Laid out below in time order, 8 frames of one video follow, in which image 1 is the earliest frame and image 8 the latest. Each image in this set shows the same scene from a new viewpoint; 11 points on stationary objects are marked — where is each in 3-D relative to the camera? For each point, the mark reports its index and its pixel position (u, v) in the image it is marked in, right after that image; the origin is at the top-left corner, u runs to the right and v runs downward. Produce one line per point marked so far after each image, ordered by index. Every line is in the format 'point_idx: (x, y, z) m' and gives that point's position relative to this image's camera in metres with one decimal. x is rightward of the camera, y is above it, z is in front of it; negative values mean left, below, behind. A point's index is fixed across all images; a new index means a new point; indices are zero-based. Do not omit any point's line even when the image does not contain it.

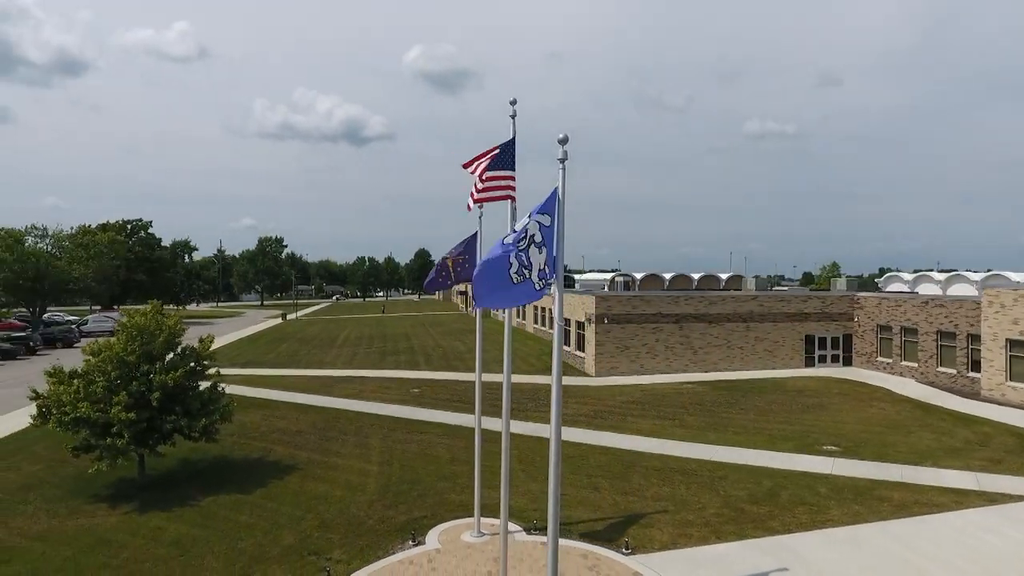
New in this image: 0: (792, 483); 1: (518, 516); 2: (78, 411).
0: (+6.3, -4.4, +14.3) m
1: (+0.1, -4.7, +13.1) m
2: (-9.5, -2.7, +13.9) m
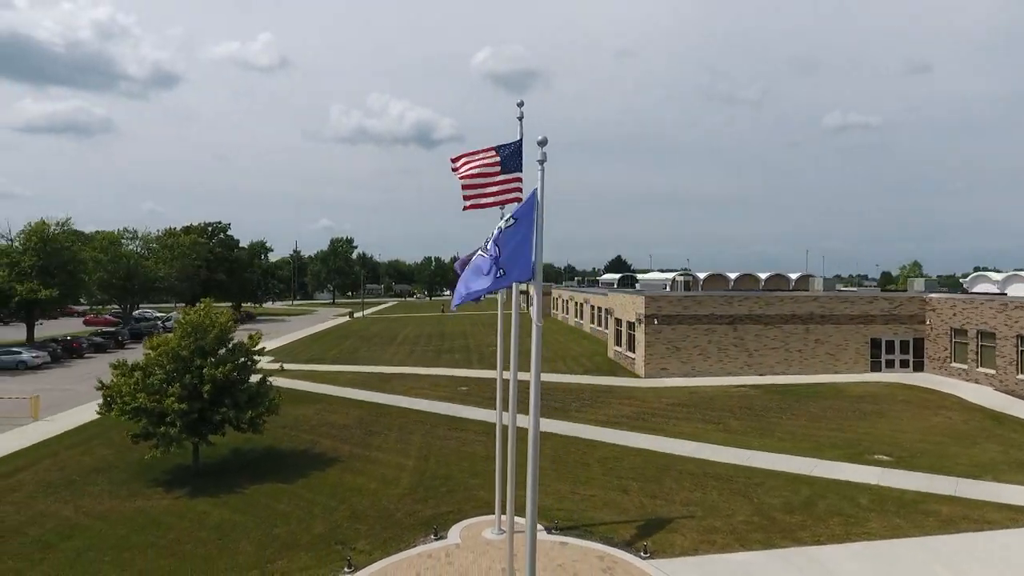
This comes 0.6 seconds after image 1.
0: (+6.9, -4.4, +13.7) m
1: (+0.6, -4.7, +13.2) m
2: (-8.9, -2.7, +15.0) m
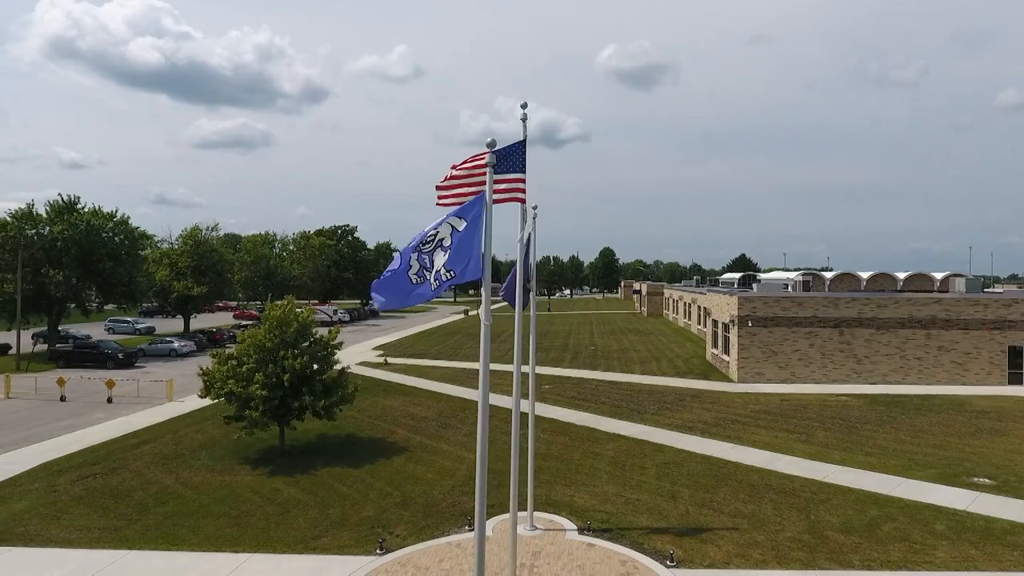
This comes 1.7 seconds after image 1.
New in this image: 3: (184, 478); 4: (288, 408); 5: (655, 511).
0: (+7.6, -4.5, +12.4) m
1: (+1.4, -4.7, +13.1) m
2: (-7.5, -2.6, +16.8) m
3: (-8.4, -4.8, +16.2) m
4: (-6.1, -3.2, +17.2) m
5: (+3.0, -4.7, +13.2) m
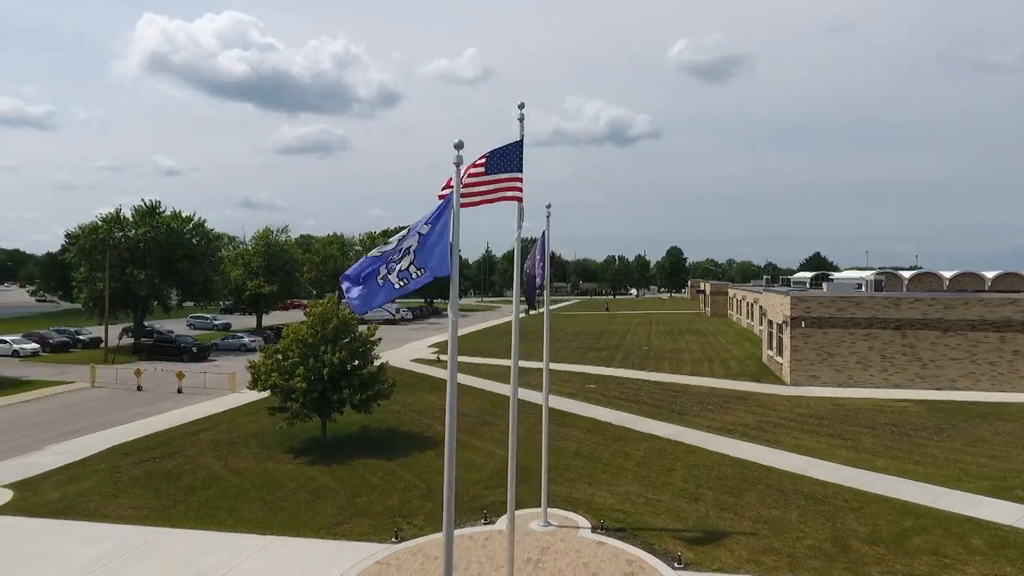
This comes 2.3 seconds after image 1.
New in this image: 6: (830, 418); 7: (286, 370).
0: (+7.9, -4.4, +11.7) m
1: (+1.7, -4.7, +13.1) m
2: (-6.7, -2.5, +17.8) m
3: (-7.6, -4.8, +17.2) m
4: (-5.2, -3.2, +18.0) m
5: (+3.3, -4.6, +13.1) m
6: (+10.0, -4.1, +19.9) m
7: (-6.4, -2.3, +17.9) m
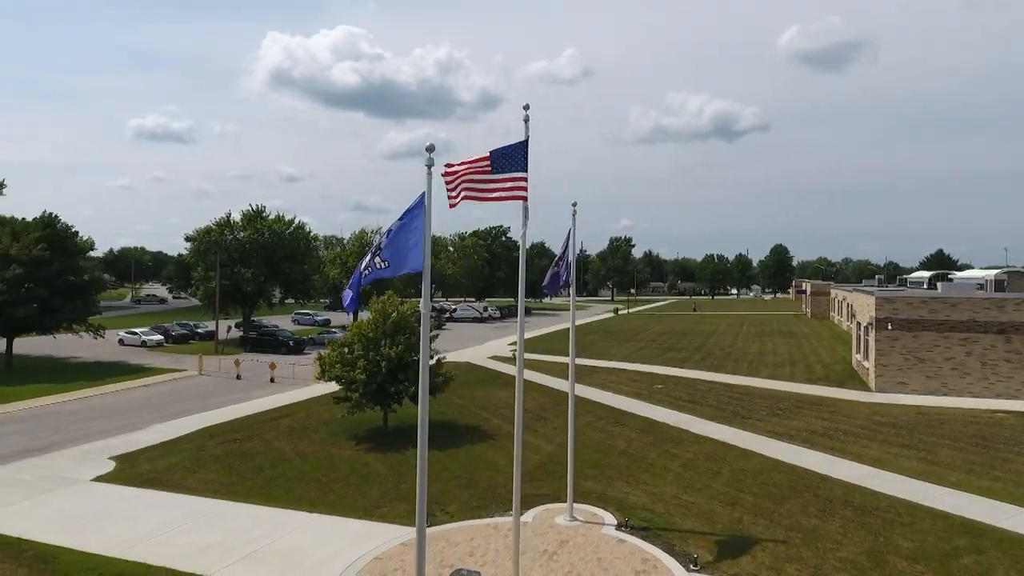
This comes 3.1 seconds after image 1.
0: (+8.1, -4.4, +10.7) m
1: (+2.3, -4.6, +13.1) m
2: (-5.3, -2.5, +19.0) m
3: (-6.3, -4.7, +18.6) m
4: (-3.8, -3.1, +19.0) m
5: (+3.9, -4.6, +12.8) m
6: (+11.6, -4.1, +18.5) m
7: (-4.9, -2.2, +19.1) m
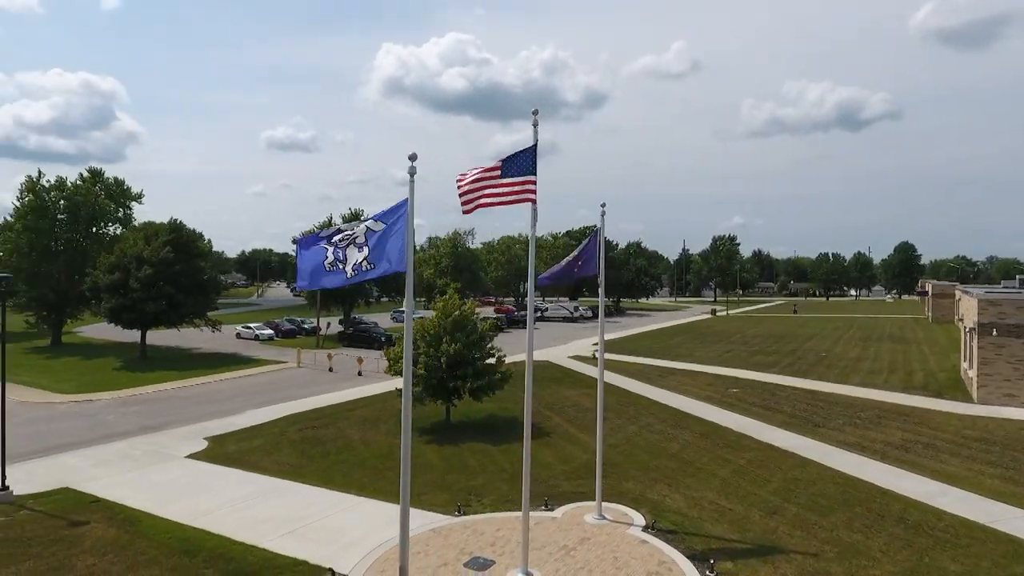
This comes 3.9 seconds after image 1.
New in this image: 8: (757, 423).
0: (+8.3, -4.4, +9.6) m
1: (+3.0, -4.6, +13.0) m
2: (-3.5, -2.4, +20.1) m
3: (-4.6, -4.7, +19.9) m
4: (-2.1, -3.1, +19.8) m
5: (+4.4, -4.6, +12.4) m
6: (+13.0, -4.1, +16.7) m
7: (-3.2, -2.2, +20.1) m
8: (+7.7, -4.2, +19.9) m
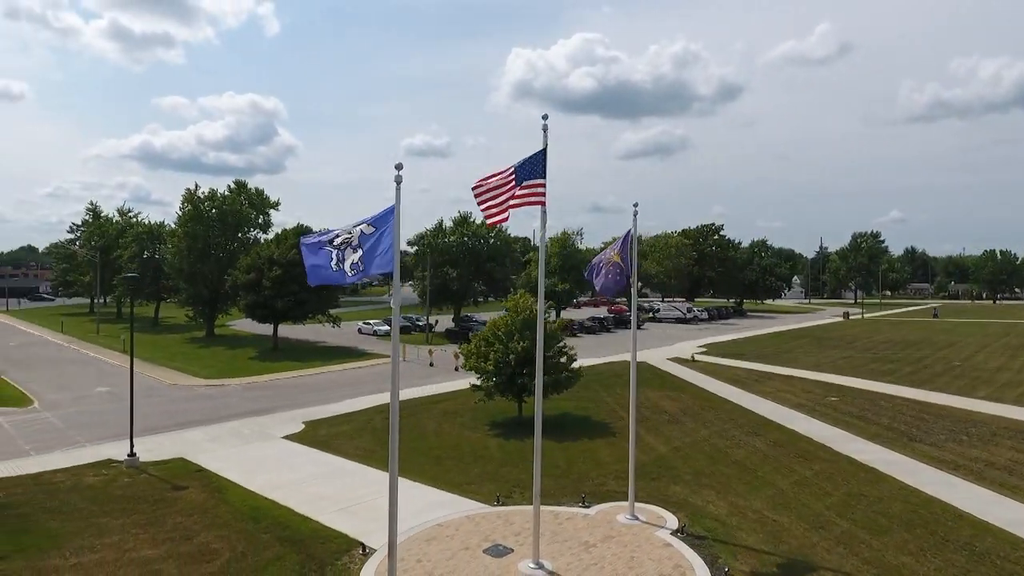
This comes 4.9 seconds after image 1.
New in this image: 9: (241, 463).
0: (+8.1, -4.5, +8.3) m
1: (+3.6, -4.6, +12.7) m
2: (-1.3, -2.4, +21.0) m
3: (-2.3, -4.6, +21.0) m
4: (+0.1, -3.1, +20.4) m
5: (+4.9, -4.6, +11.8) m
6: (+14.2, -4.2, +14.3) m
7: (-0.9, -2.2, +20.9) m
8: (+9.7, -4.3, +18.5) m
9: (-7.6, -4.9, +17.8) m
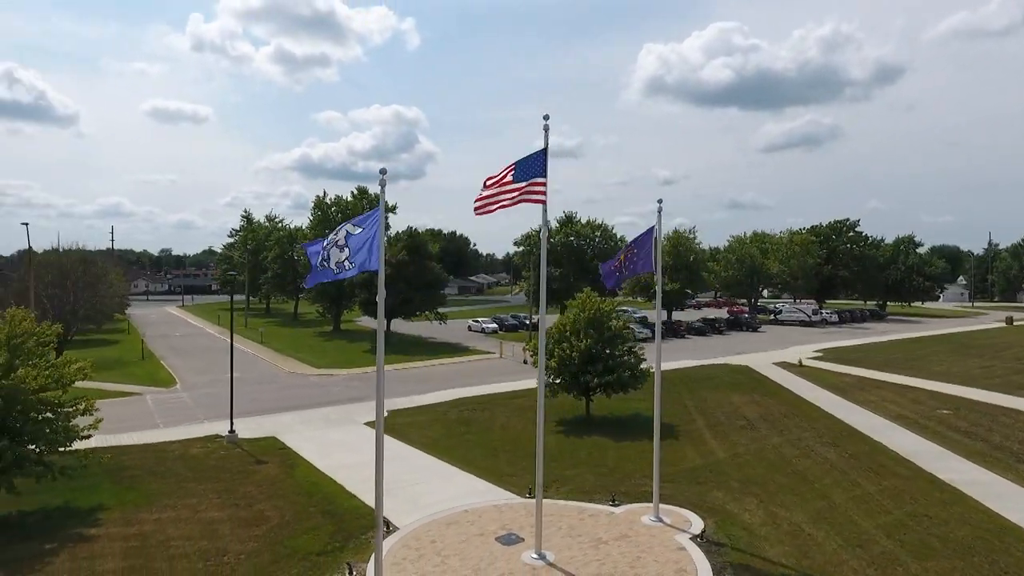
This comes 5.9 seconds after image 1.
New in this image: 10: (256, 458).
0: (+7.5, -4.4, +6.9) m
1: (+4.0, -4.6, +12.2) m
2: (+1.0, -2.3, +21.3) m
3: (-0.1, -4.6, +21.5) m
4: (+2.2, -3.0, +20.4) m
5: (+5.1, -4.5, +11.0) m
6: (+14.7, -4.2, +11.6) m
7: (+1.3, -2.1, +21.2) m
8: (+11.2, -4.2, +16.6) m
9: (-5.9, -4.8, +19.5) m
10: (-7.2, -4.8, +17.9) m
